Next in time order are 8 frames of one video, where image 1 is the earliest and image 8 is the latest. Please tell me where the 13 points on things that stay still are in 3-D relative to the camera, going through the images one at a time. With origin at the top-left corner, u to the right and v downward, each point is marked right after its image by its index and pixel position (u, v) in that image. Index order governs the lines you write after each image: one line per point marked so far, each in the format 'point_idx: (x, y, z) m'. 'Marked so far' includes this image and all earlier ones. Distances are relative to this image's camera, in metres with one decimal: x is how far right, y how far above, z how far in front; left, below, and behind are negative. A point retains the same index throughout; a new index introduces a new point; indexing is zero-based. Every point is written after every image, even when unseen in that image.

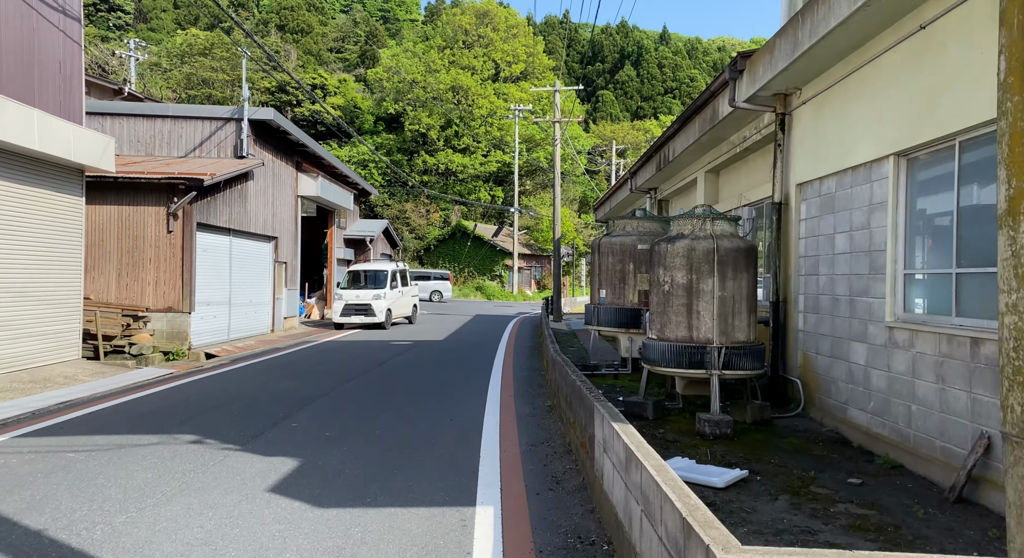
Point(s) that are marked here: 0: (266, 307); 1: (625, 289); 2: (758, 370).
0: (-5.9, -0.7, +17.7) m
1: (+1.6, -0.2, +10.6) m
2: (+2.3, -0.8, +6.8) m
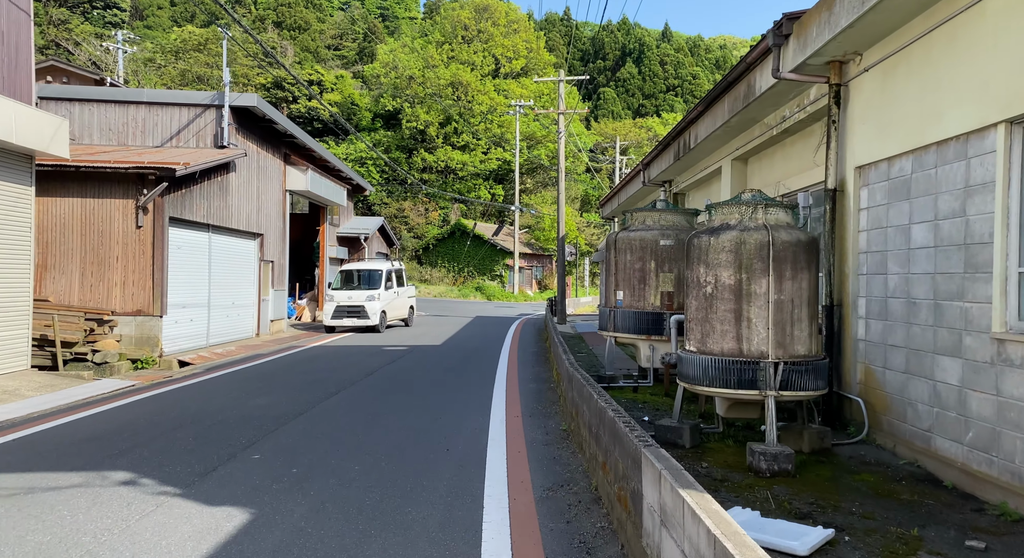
0: (-5.9, -0.7, +16.4) m
1: (+1.7, -0.2, +9.4) m
2: (+2.3, -0.8, +5.6) m
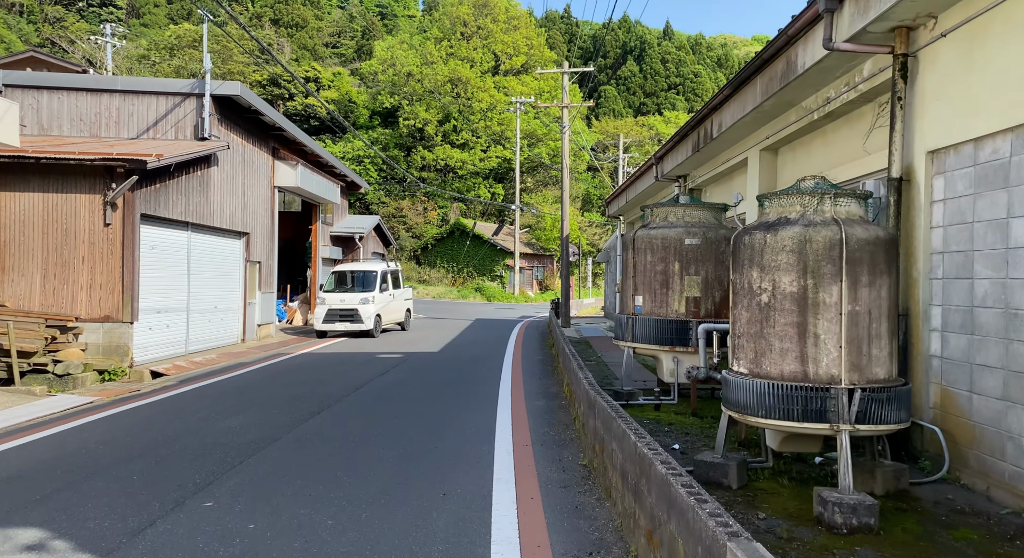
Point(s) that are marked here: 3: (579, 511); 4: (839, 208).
0: (-5.8, -0.7, +15.4) m
1: (+1.8, -0.2, +8.3) m
2: (+2.4, -0.9, +4.5) m
3: (+0.4, -1.4, +4.6) m
4: (+2.1, +0.4, +4.7) m
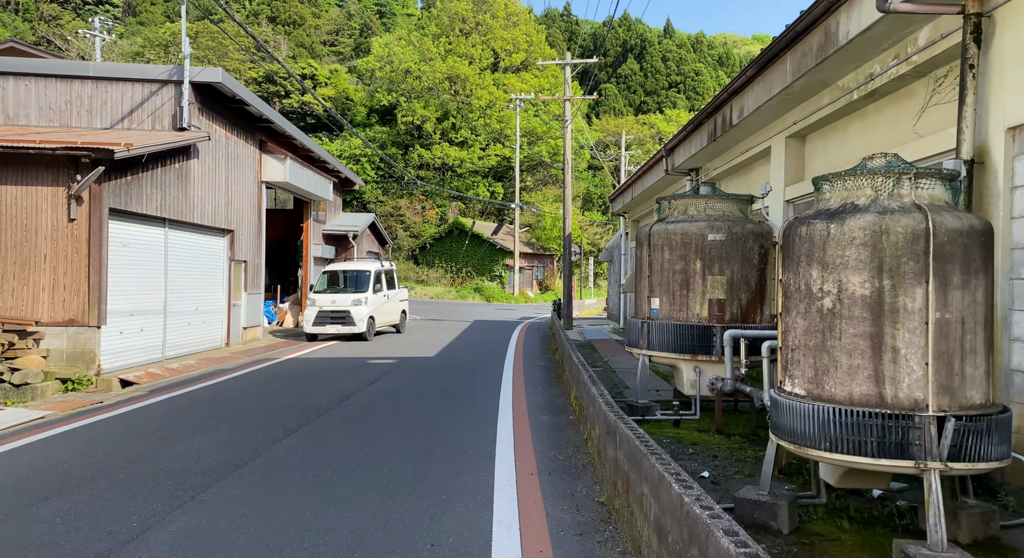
0: (-5.8, -0.7, +14.5) m
1: (+1.8, -0.2, +7.4) m
2: (+2.4, -0.9, +3.6) m
3: (+0.4, -1.4, +3.7) m
4: (+2.1, +0.4, +3.8) m
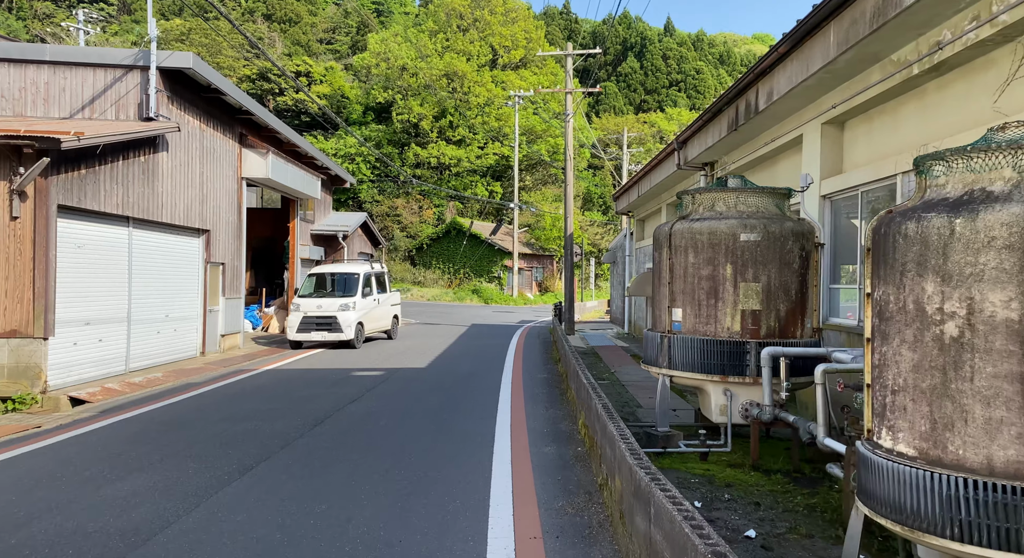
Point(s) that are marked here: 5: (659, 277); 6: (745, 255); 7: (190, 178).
0: (-5.8, -0.8, +13.4) m
1: (+1.8, -0.3, +6.3) m
2: (+2.4, -0.9, +2.5) m
3: (+0.4, -1.5, +2.6) m
4: (+2.1, +0.4, +2.7) m
5: (+1.4, 0.0, +6.9) m
6: (+2.0, +0.2, +6.2) m
7: (-5.7, +1.8, +12.9) m
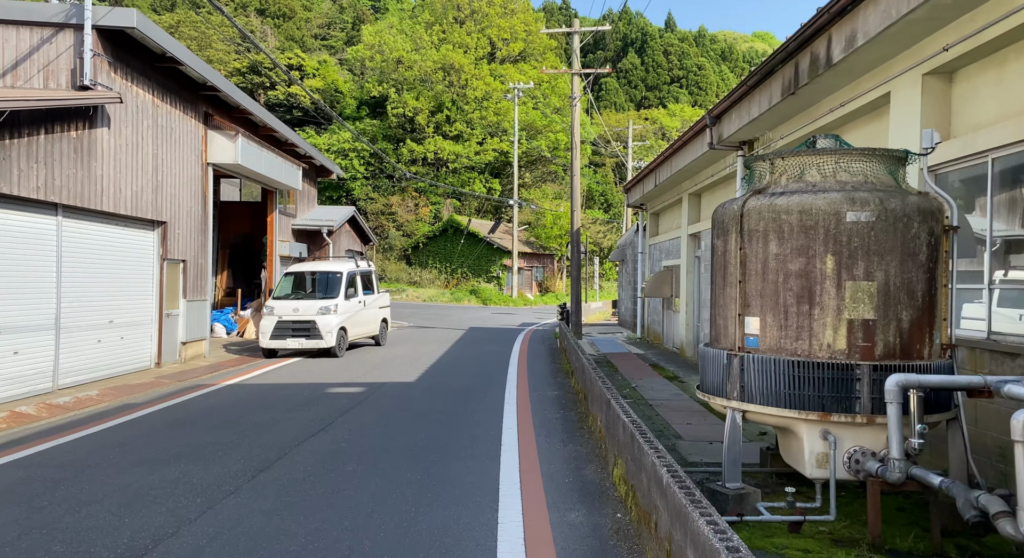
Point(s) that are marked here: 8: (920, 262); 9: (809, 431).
0: (-5.8, -0.8, +11.5) m
1: (+1.8, -0.2, +4.5) m
2: (+2.5, -0.9, +0.7) m
3: (+0.5, -1.5, +0.7) m
4: (+2.2, +0.4, +0.8) m
5: (+1.5, 0.0, +5.1) m
6: (+2.0, +0.2, +4.4) m
7: (-5.6, +1.8, +11.1) m
8: (+2.5, +0.1, +4.5) m
9: (+1.8, -0.9, +4.5) m
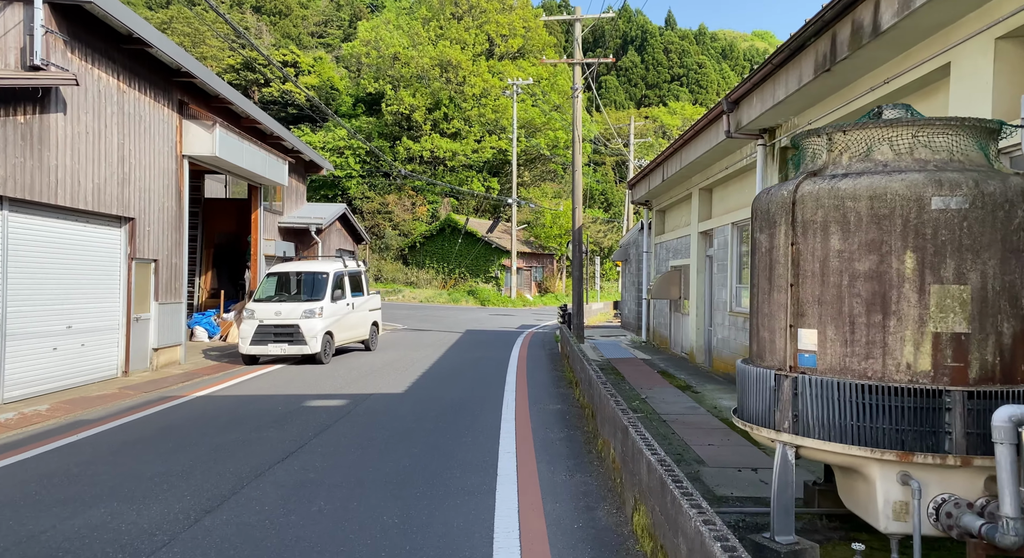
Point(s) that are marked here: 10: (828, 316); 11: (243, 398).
0: (-5.8, -0.8, +10.6) m
1: (+1.8, -0.2, +3.5) m
2: (+2.5, -0.9, -0.3) m
3: (+0.5, -1.5, -0.2) m
4: (+2.1, +0.4, -0.1) m
5: (+1.4, 0.0, +4.1) m
6: (+2.0, +0.2, +3.5) m
7: (-5.6, +1.8, +10.1) m
8: (+2.4, +0.1, +3.5) m
9: (+1.8, -0.9, +3.6) m
10: (+1.6, -0.2, +3.7) m
11: (-3.5, -1.6, +9.4) m
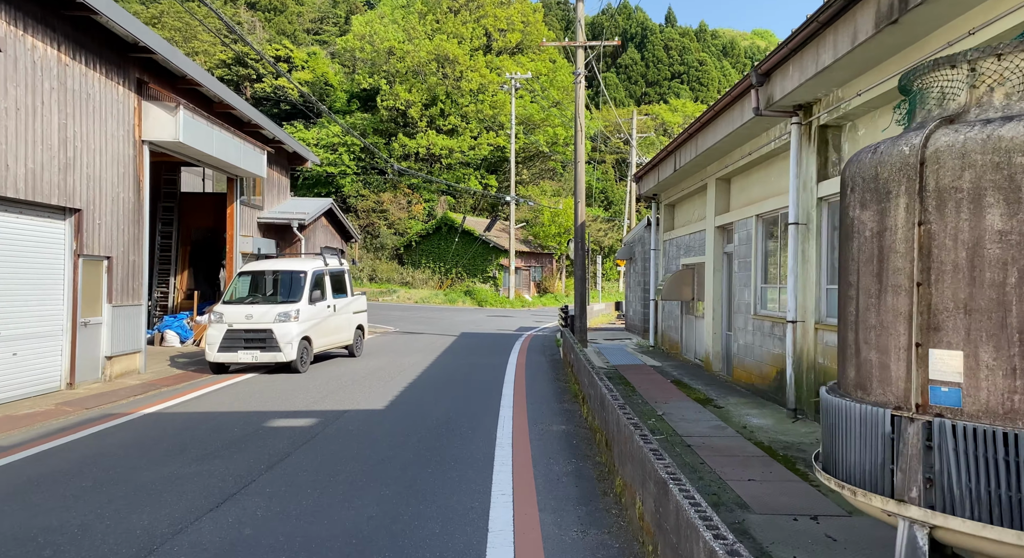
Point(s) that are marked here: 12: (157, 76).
0: (-5.8, -0.8, +9.3) m
1: (+1.8, -0.2, +2.3) m
2: (+2.5, -0.9, -1.6) m
3: (+0.5, -1.5, -1.5) m
4: (+2.1, +0.4, -1.4) m
5: (+1.4, 0.0, +2.8) m
6: (+2.0, +0.2, +2.2) m
7: (-5.7, +1.8, +8.8) m
8: (+2.4, +0.1, +2.2) m
9: (+1.8, -0.9, +2.3) m
10: (+1.6, -0.2, +2.4) m
11: (-3.5, -1.6, +8.1) m
12: (-5.7, +3.2, +11.7) m
